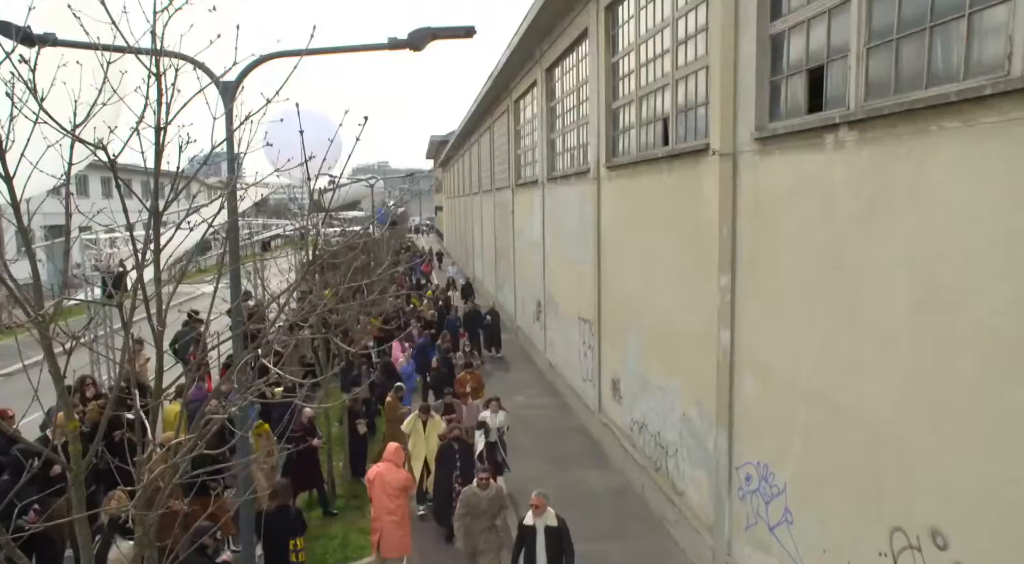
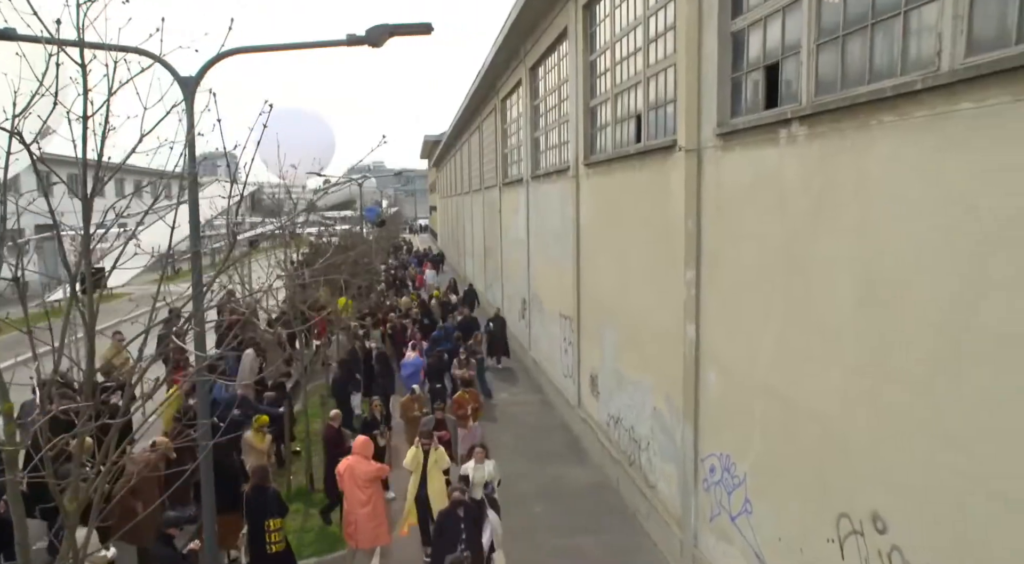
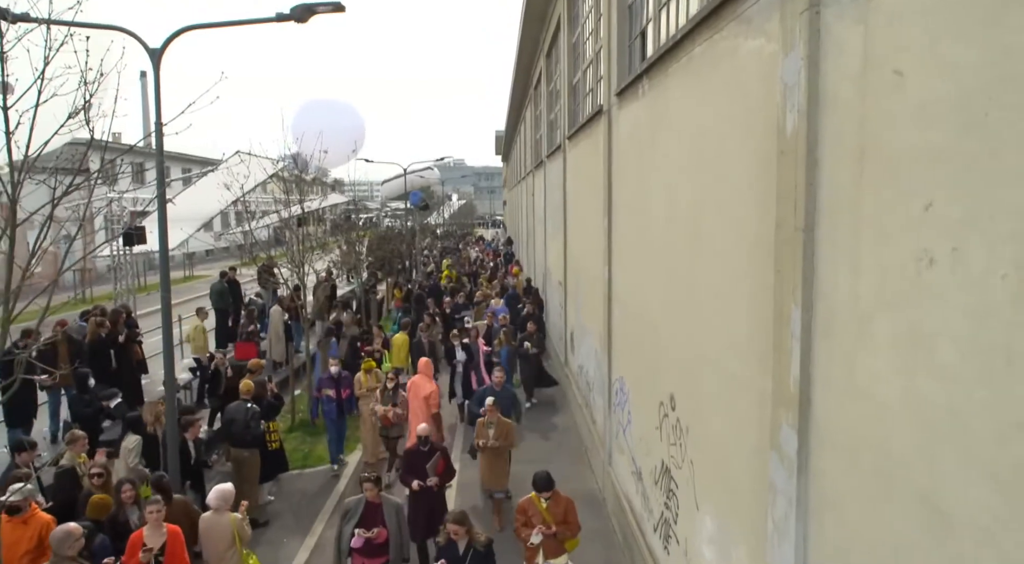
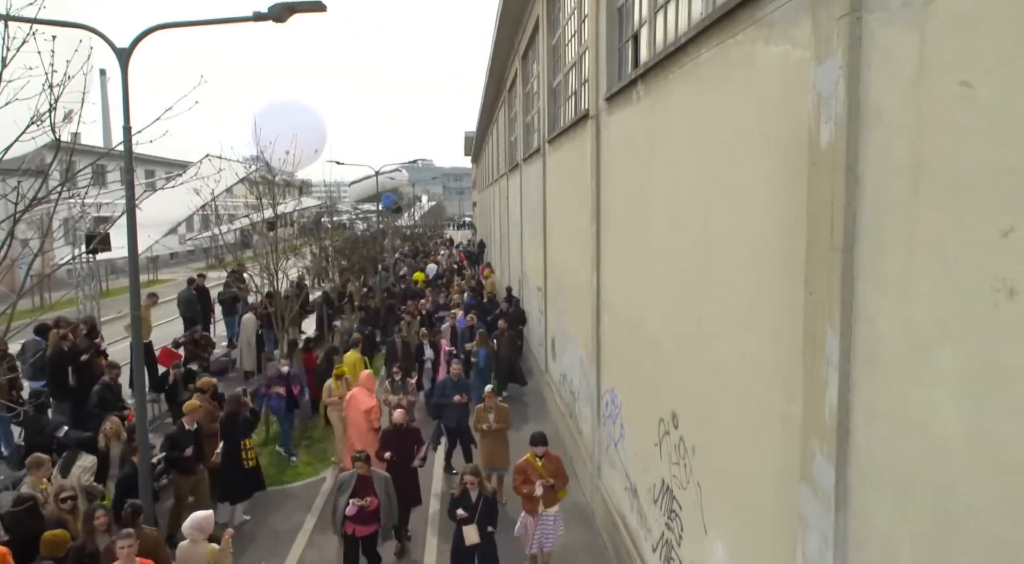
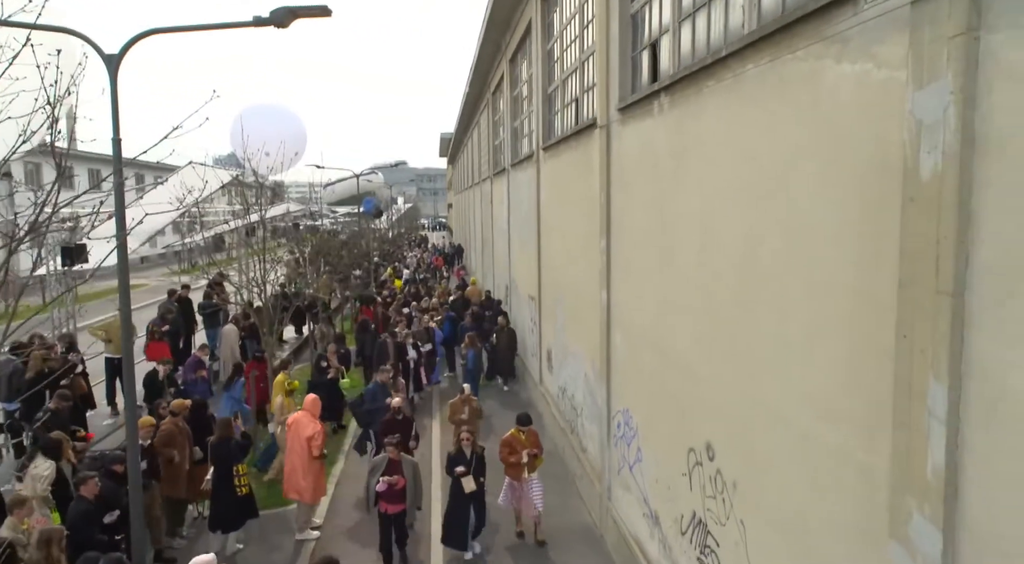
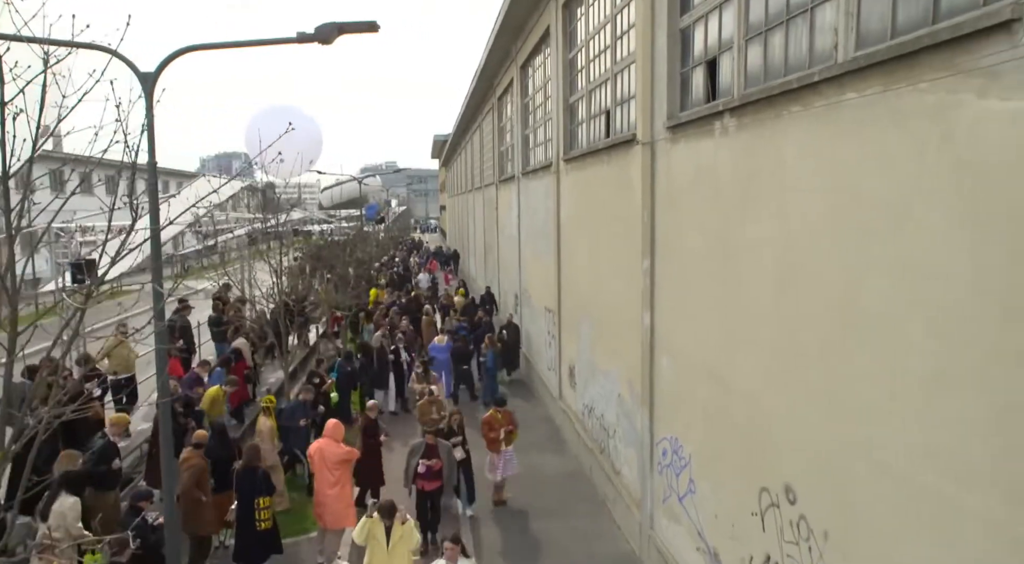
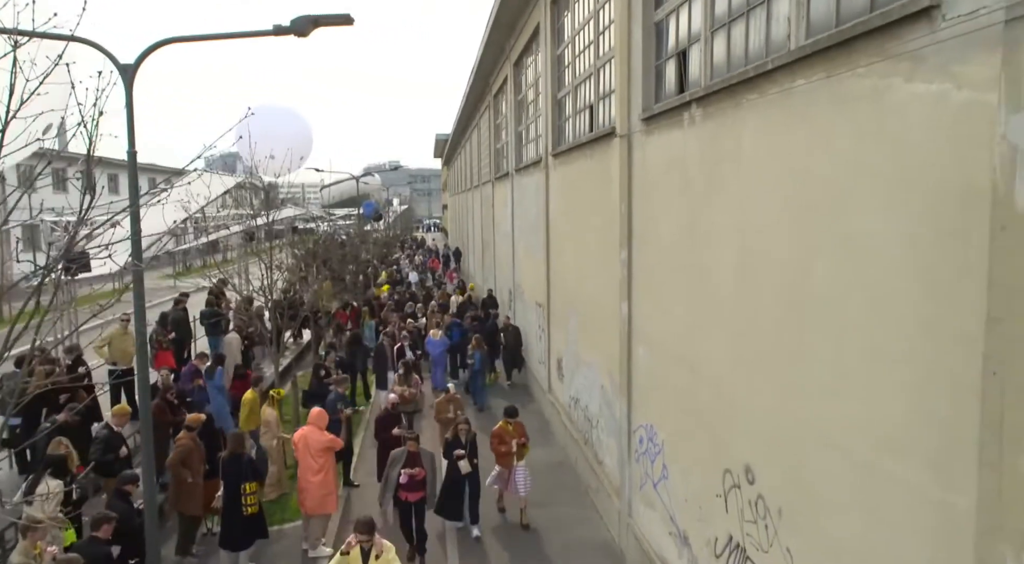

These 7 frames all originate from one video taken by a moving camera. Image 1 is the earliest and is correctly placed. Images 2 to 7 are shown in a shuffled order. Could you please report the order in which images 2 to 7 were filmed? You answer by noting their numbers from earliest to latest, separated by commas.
2, 6, 7, 5, 4, 3
